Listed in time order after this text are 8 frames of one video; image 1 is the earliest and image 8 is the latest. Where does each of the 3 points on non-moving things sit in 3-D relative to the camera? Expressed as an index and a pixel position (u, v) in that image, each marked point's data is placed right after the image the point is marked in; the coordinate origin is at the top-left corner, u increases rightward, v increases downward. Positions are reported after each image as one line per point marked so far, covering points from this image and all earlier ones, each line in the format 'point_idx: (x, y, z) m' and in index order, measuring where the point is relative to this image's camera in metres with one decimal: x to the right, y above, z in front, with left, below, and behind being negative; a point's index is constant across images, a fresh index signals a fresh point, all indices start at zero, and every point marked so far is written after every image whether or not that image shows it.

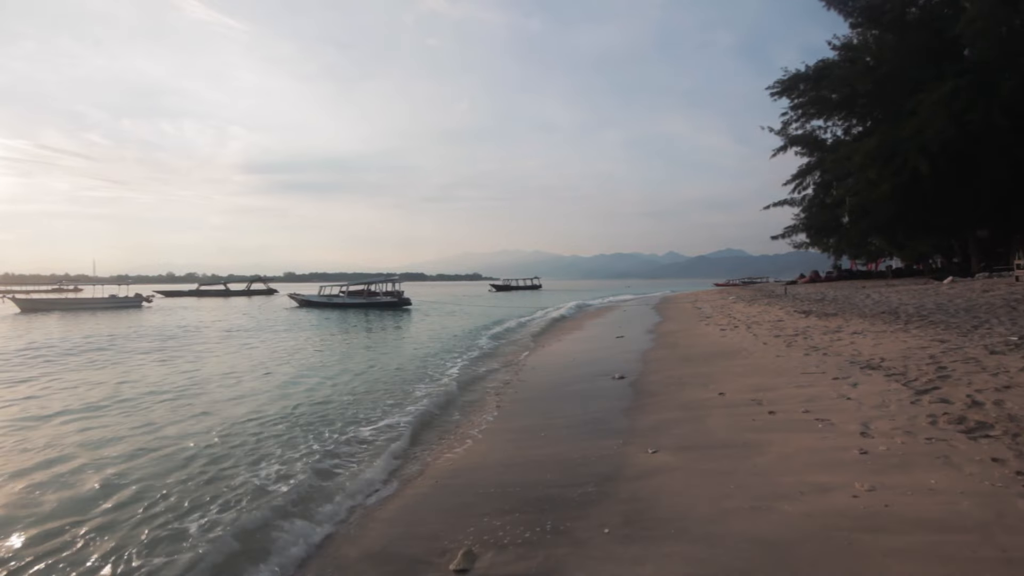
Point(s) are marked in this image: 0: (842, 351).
0: (+5.5, -1.1, +9.4) m
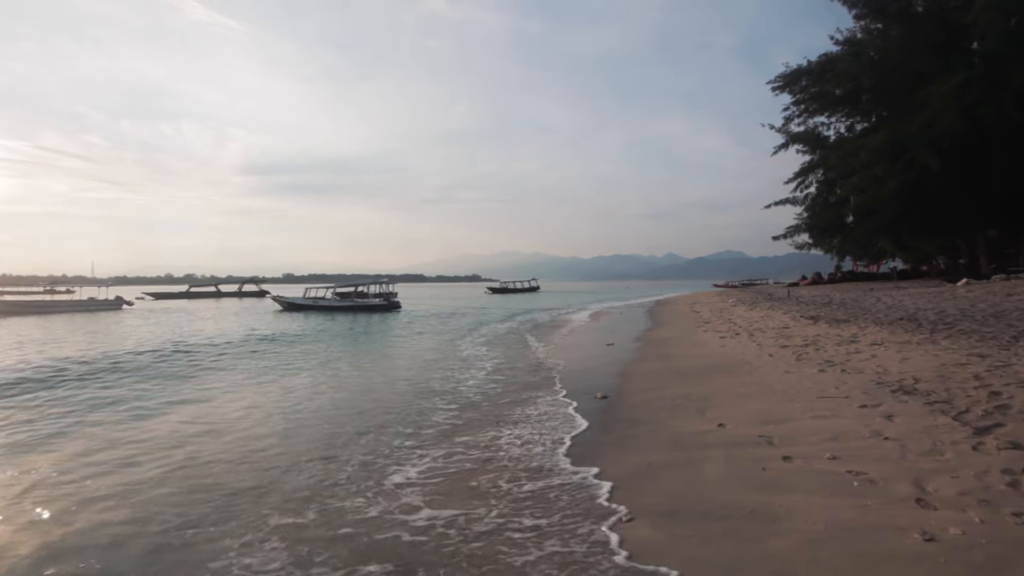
0: (+5.0, -1.1, +8.0) m
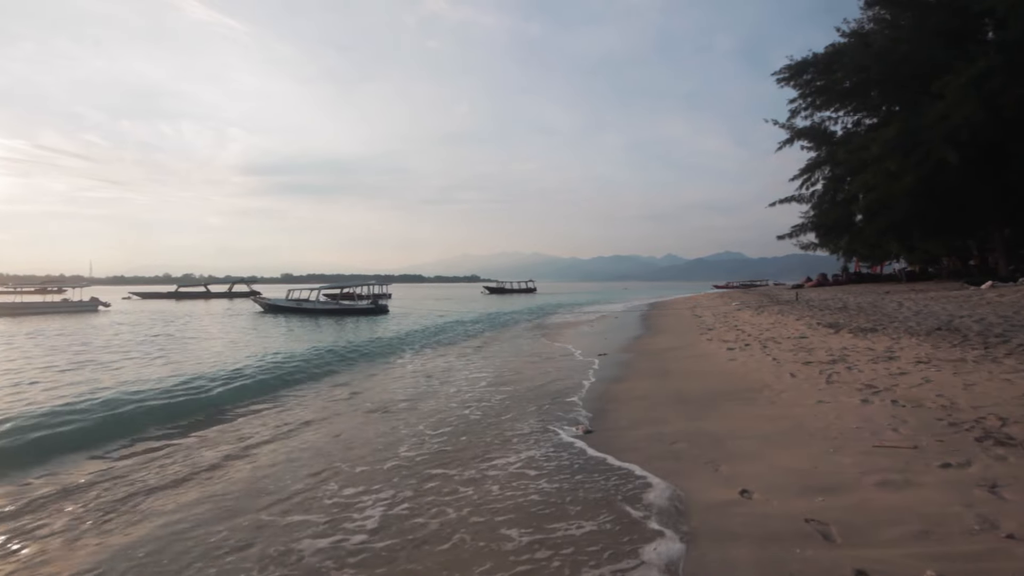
0: (+4.5, -1.2, +6.2) m
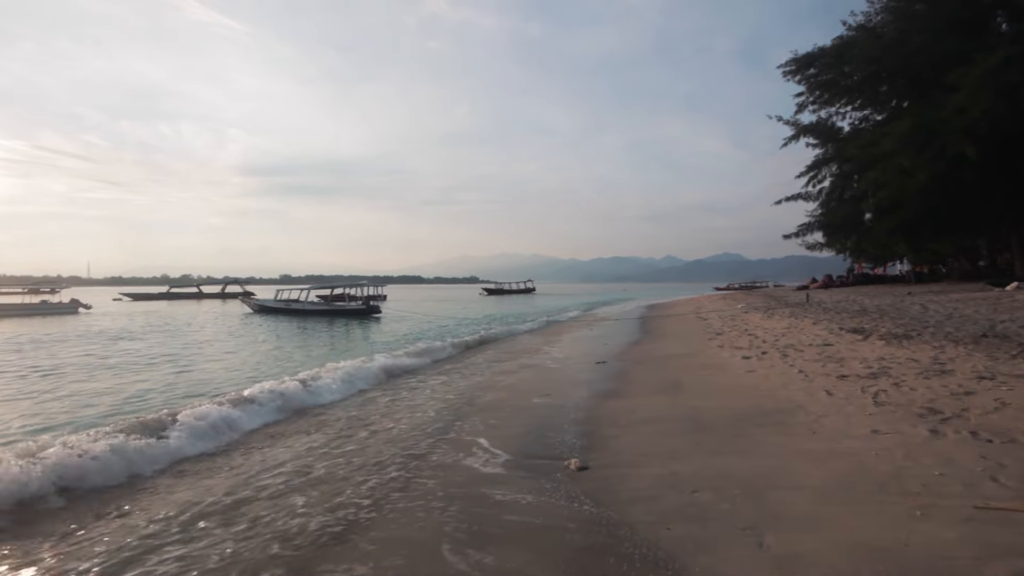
0: (+4.2, -1.2, +4.9) m
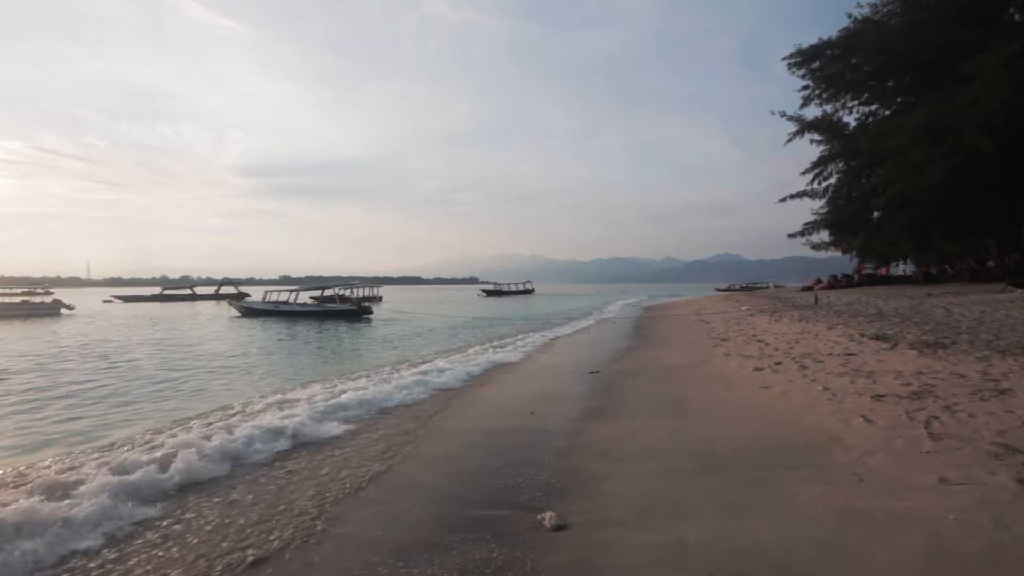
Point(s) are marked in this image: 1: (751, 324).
0: (+3.9, -1.2, +3.7) m
1: (+7.4, -1.1, +17.4) m
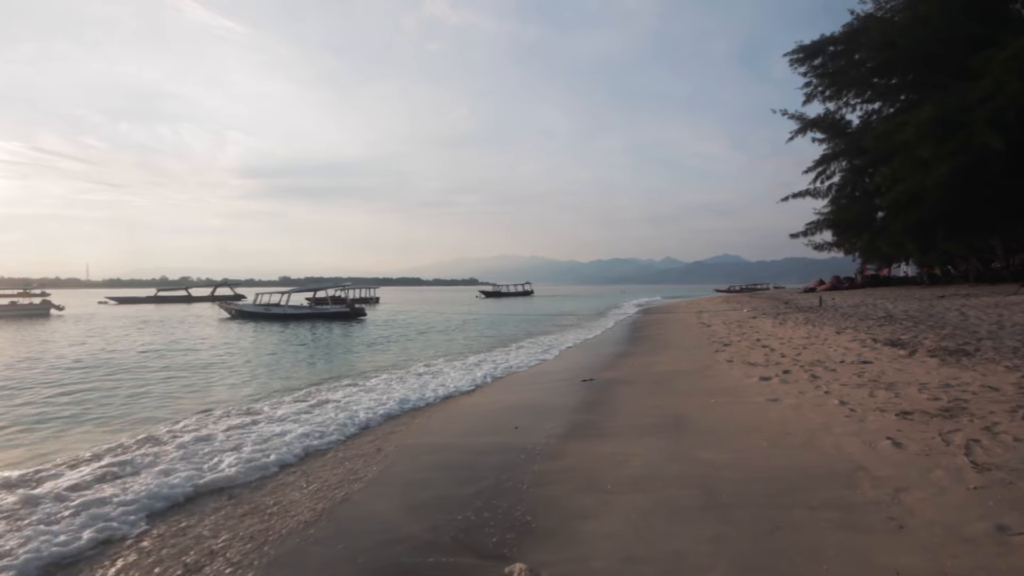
0: (+3.7, -1.3, +2.9) m
1: (+7.1, -1.1, +16.7) m
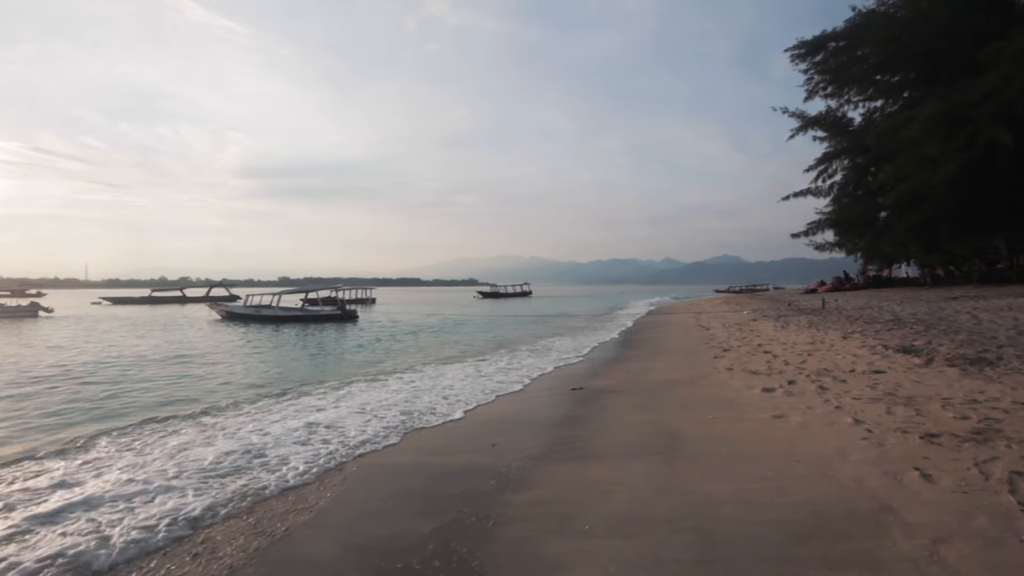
0: (+3.4, -1.3, +2.2) m
1: (+6.9, -1.2, +16.0) m
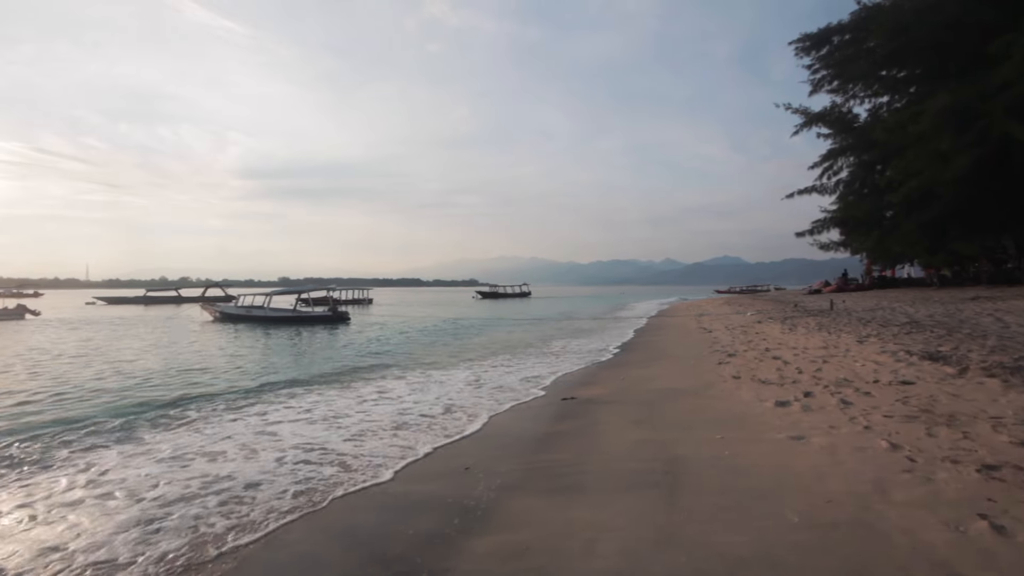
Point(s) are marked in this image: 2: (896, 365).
0: (+3.2, -1.3, +1.3) m
1: (+6.6, -1.2, +15.1) m
2: (+5.3, -1.1, +7.8) m
